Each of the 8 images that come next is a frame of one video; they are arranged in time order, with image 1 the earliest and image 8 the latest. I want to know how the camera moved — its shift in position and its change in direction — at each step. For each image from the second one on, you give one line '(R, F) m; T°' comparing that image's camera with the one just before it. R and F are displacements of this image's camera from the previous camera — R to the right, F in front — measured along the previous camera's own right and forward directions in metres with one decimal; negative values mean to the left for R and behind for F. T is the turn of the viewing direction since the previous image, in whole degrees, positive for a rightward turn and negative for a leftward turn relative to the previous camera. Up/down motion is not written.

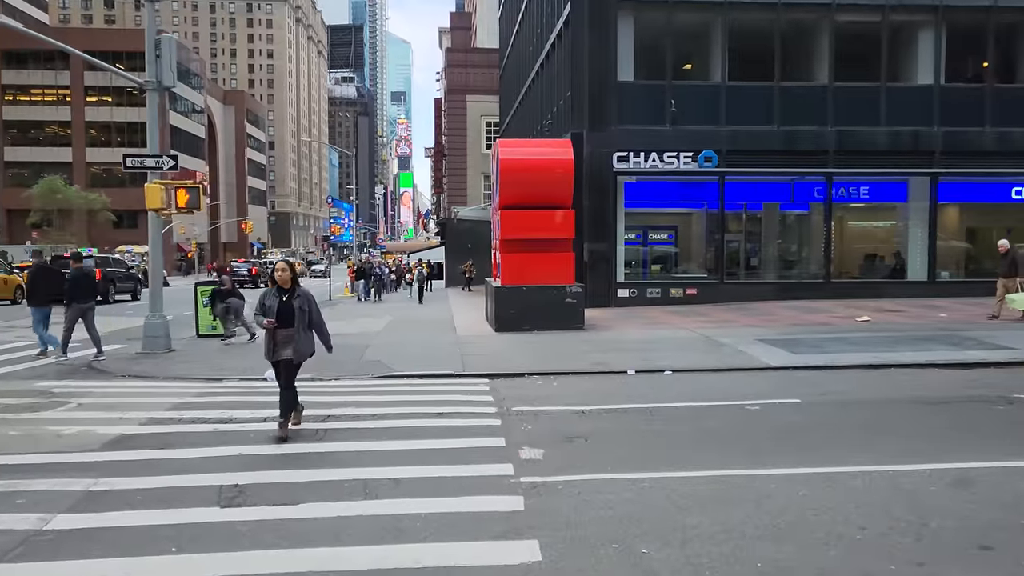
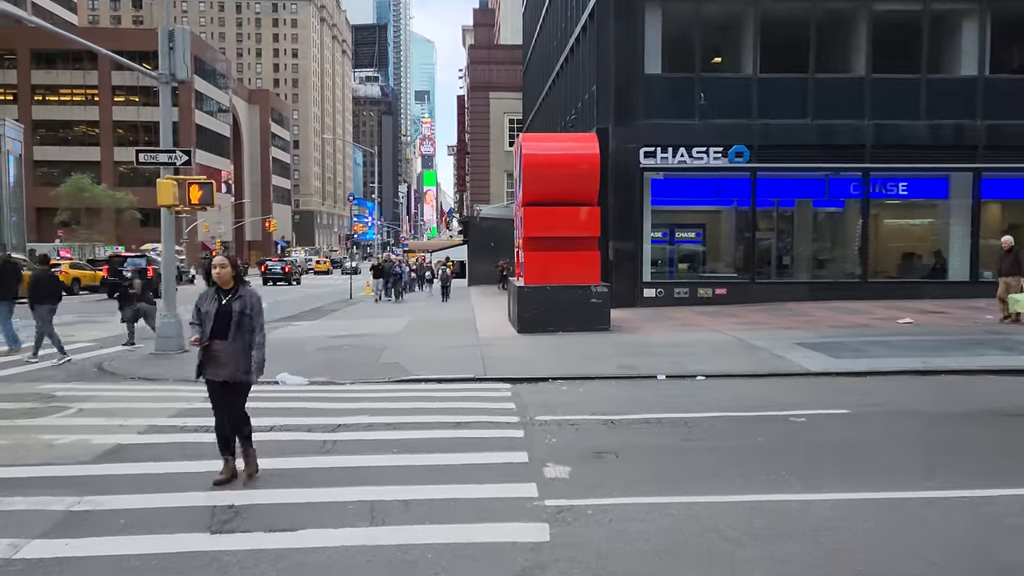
(0.0, +0.6) m; -2°
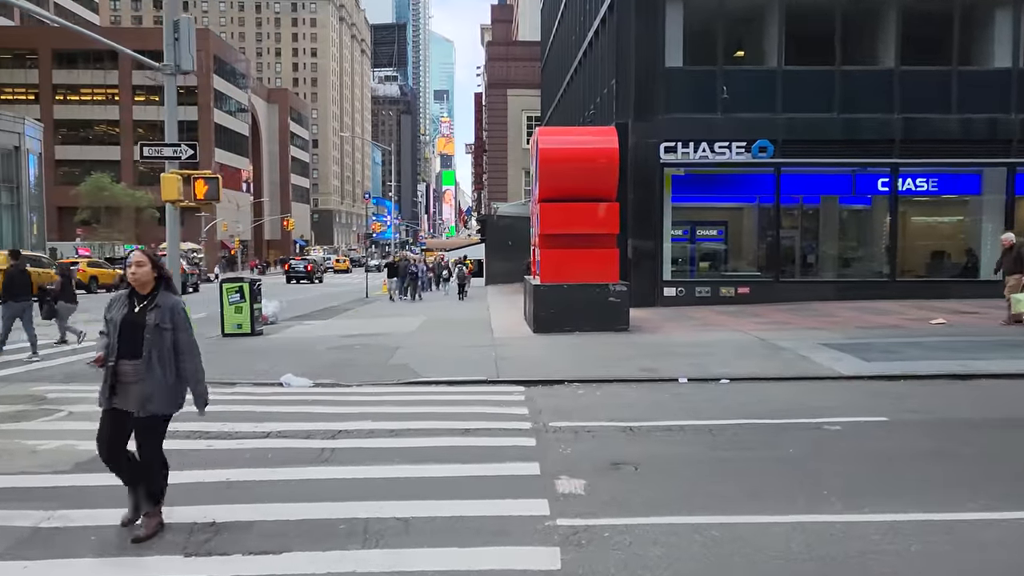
(+0.1, +0.5) m; -1°
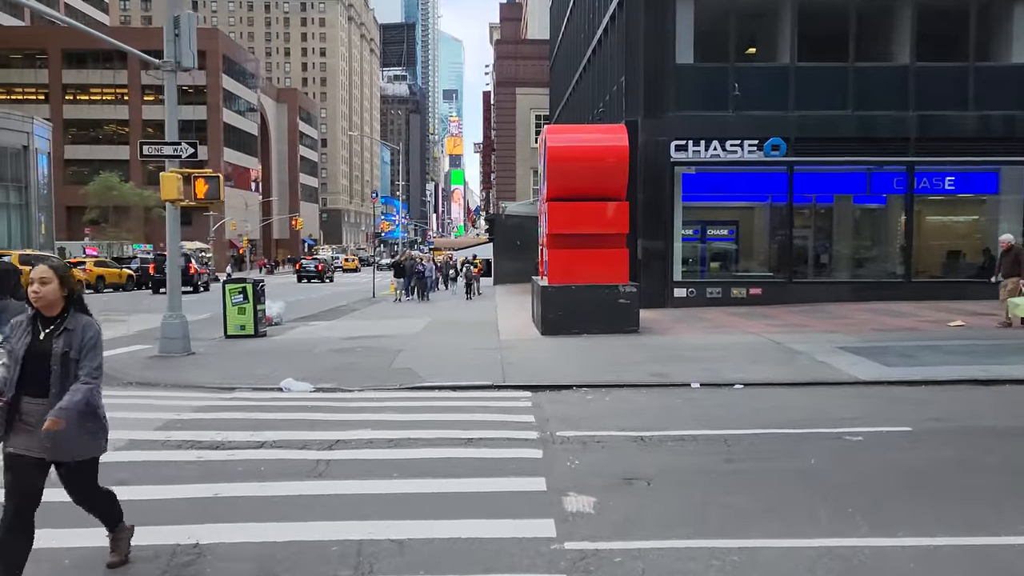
(0.0, +0.3) m; -1°
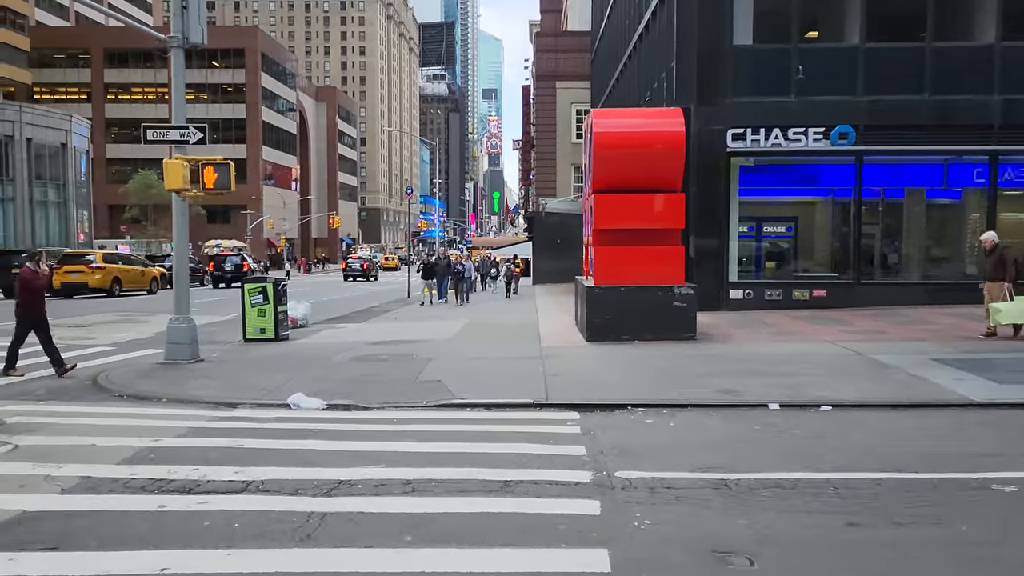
(-0.1, +1.4) m; -3°
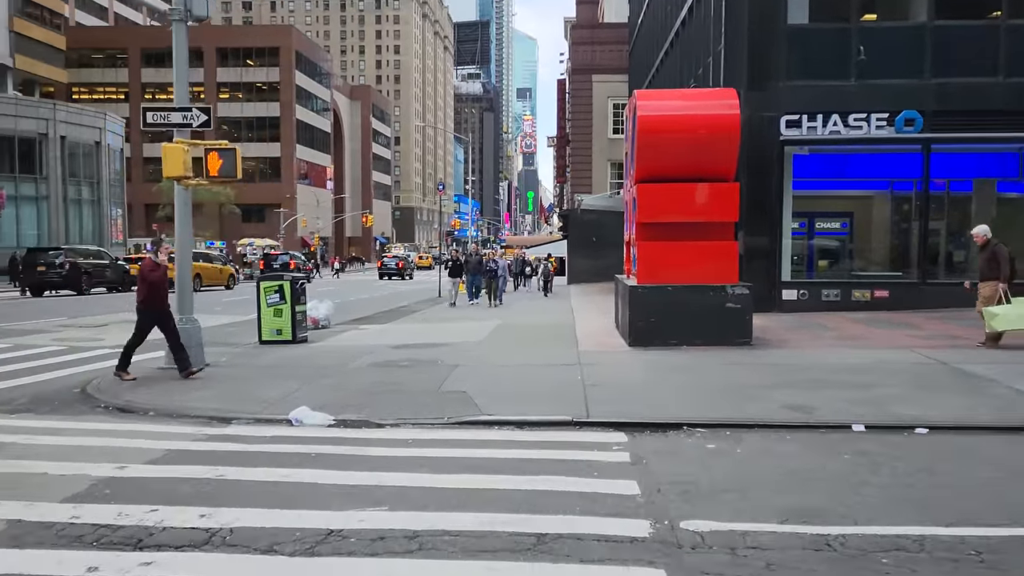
(0.0, +1.2) m; -2°
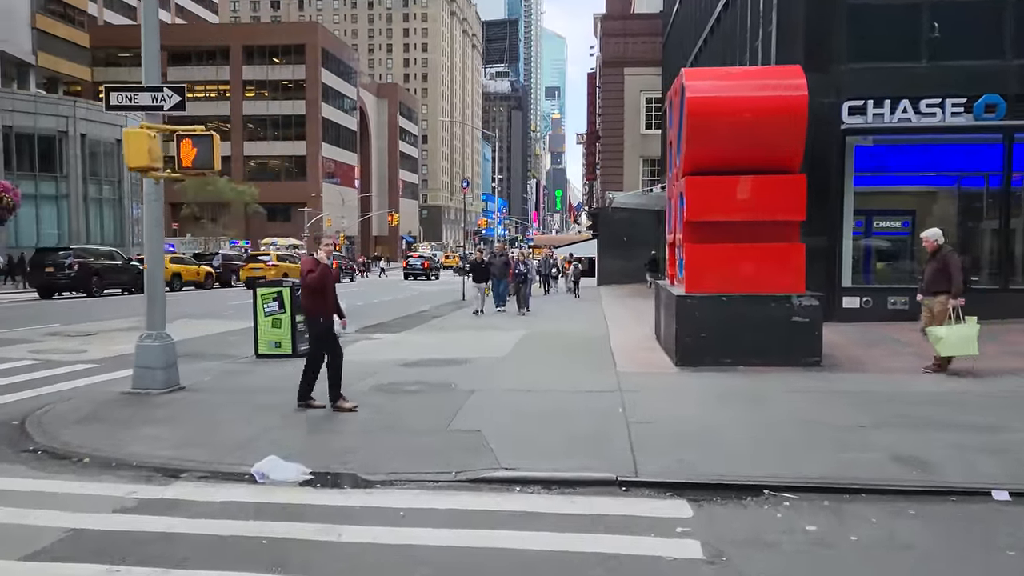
(0.0, +1.7) m; -2°
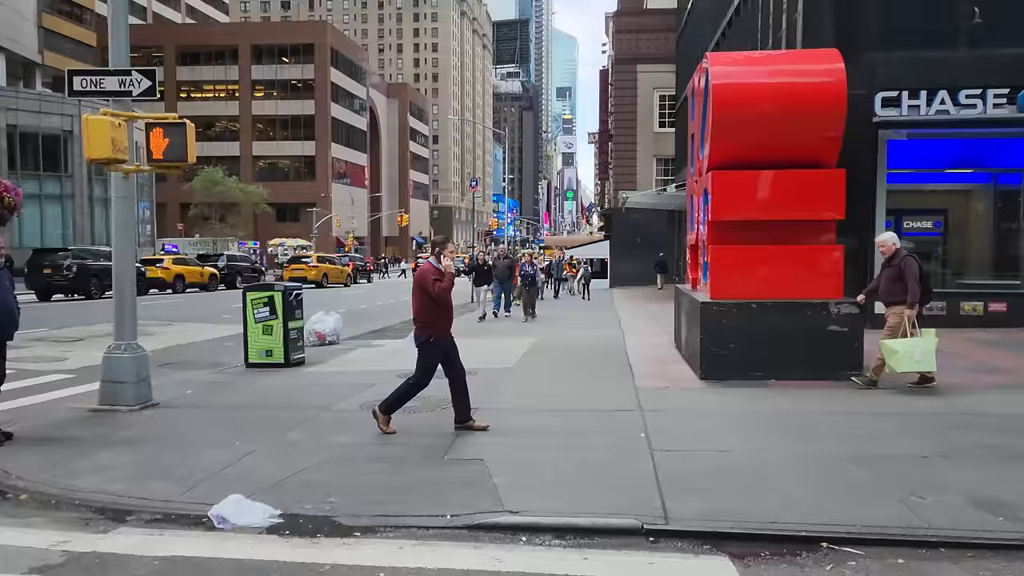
(0.0, +0.9) m; -1°
